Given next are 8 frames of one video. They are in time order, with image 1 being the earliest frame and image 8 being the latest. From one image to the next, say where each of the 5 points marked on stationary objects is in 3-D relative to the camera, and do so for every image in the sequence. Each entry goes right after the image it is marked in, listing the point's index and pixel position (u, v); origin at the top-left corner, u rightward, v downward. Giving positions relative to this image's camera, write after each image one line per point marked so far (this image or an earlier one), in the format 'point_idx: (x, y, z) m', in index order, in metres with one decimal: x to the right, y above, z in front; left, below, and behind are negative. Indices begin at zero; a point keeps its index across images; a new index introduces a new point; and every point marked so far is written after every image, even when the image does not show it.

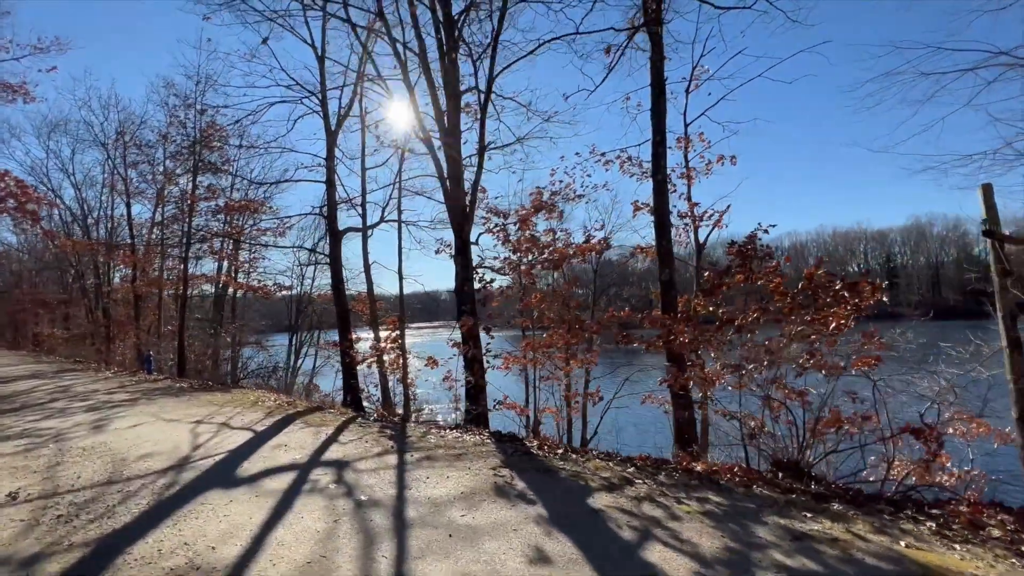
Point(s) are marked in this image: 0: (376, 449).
0: (-2.1, -2.5, +6.8) m
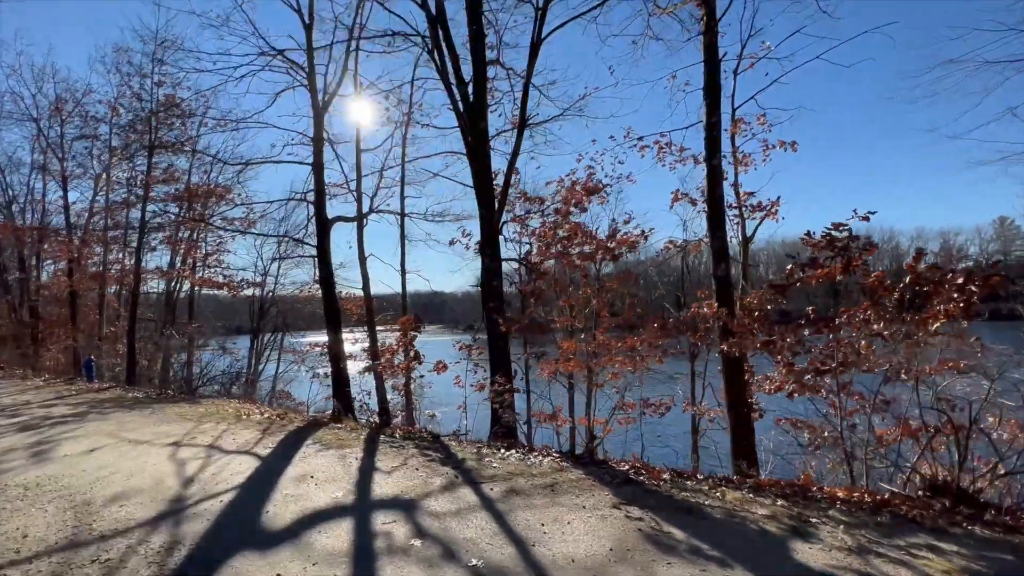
0: (-0.9, -2.3, +5.3) m
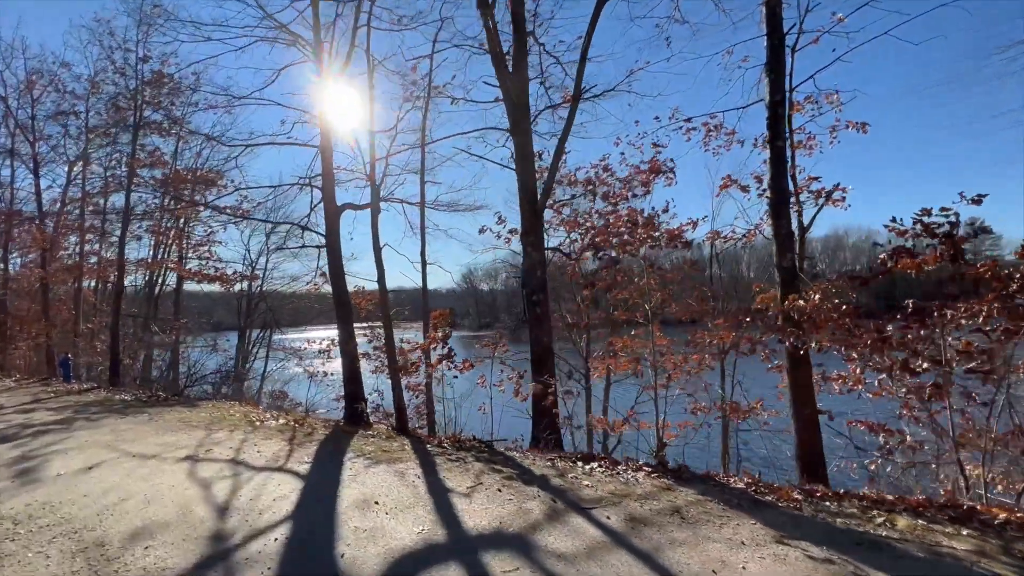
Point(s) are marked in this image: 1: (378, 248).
0: (+0.2, -2.2, +4.4) m
1: (-4.0, +1.2, +13.1) m
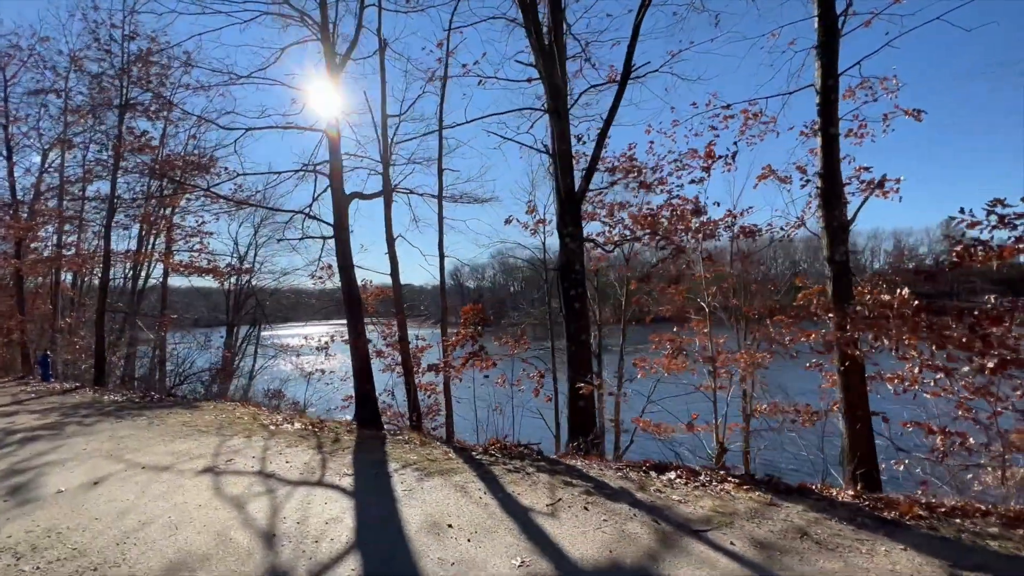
0: (+1.1, -2.1, +3.8) m
1: (-3.4, +1.3, +12.3) m
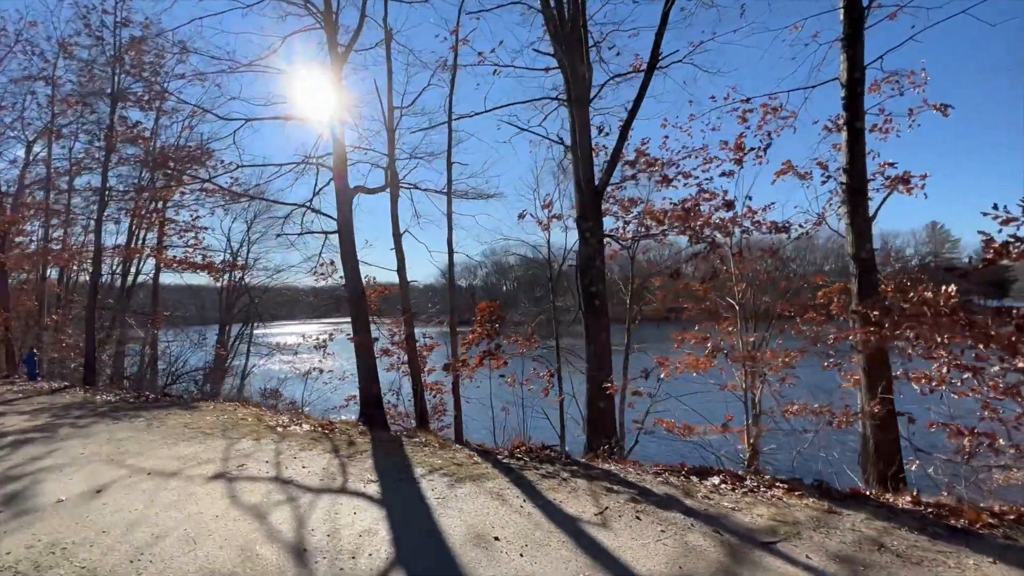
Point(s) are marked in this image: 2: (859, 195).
0: (+1.5, -2.0, +3.6) m
1: (-3.1, +1.4, +11.9) m
2: (+6.6, +1.8, +8.4) m
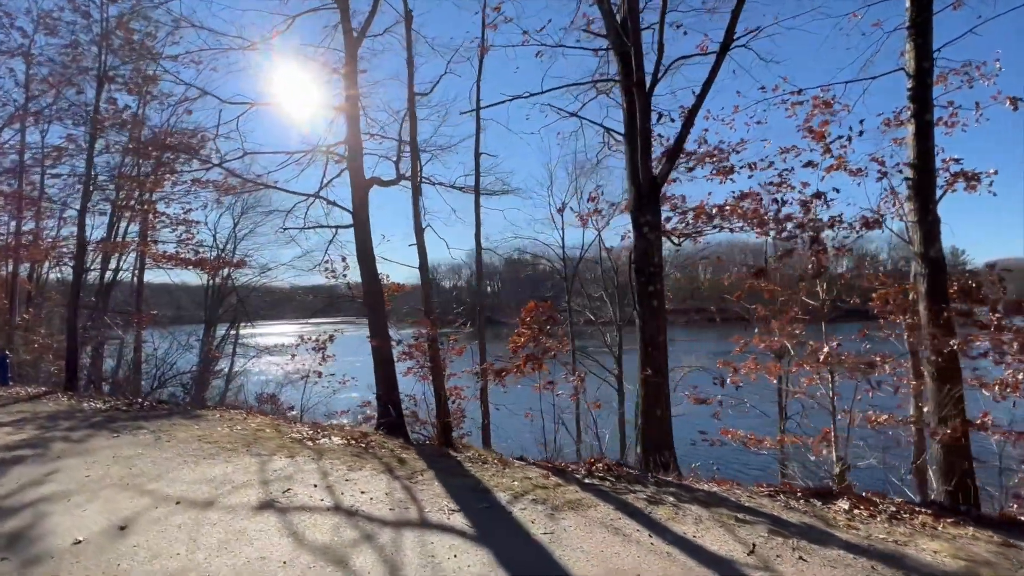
0: (+2.5, -2.0, +2.9) m
1: (-2.3, +1.5, +11.1) m
2: (+7.5, +1.7, +8.0) m
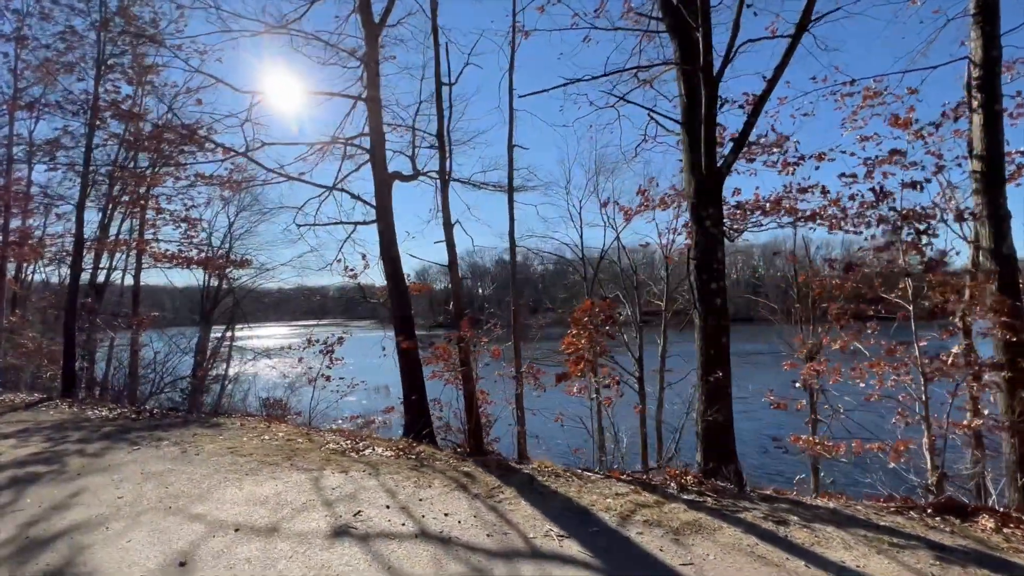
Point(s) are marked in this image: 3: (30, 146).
0: (+3.6, -2.0, +2.5) m
1: (-1.5, +1.5, +10.6) m
2: (+8.4, +1.8, +7.6) m
3: (-17.8, +5.2, +16.3) m
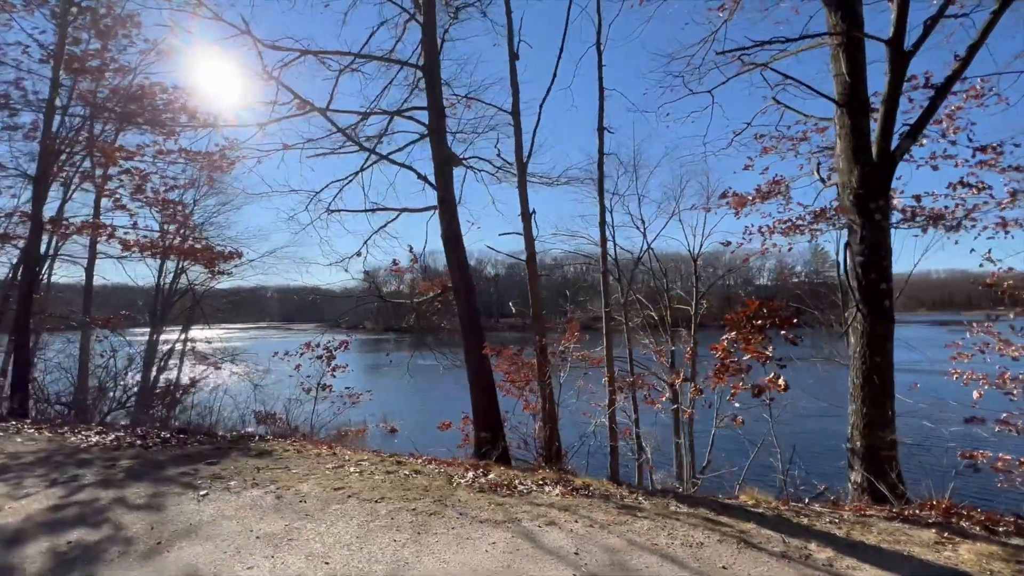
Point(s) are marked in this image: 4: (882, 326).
0: (+6.3, -1.9, +1.8) m
1: (+0.3, +1.5, +9.3) m
2: (+10.5, +1.7, +7.5) m
3: (-16.4, +5.4, +13.1) m
4: (+5.5, -0.6, +6.6) m
